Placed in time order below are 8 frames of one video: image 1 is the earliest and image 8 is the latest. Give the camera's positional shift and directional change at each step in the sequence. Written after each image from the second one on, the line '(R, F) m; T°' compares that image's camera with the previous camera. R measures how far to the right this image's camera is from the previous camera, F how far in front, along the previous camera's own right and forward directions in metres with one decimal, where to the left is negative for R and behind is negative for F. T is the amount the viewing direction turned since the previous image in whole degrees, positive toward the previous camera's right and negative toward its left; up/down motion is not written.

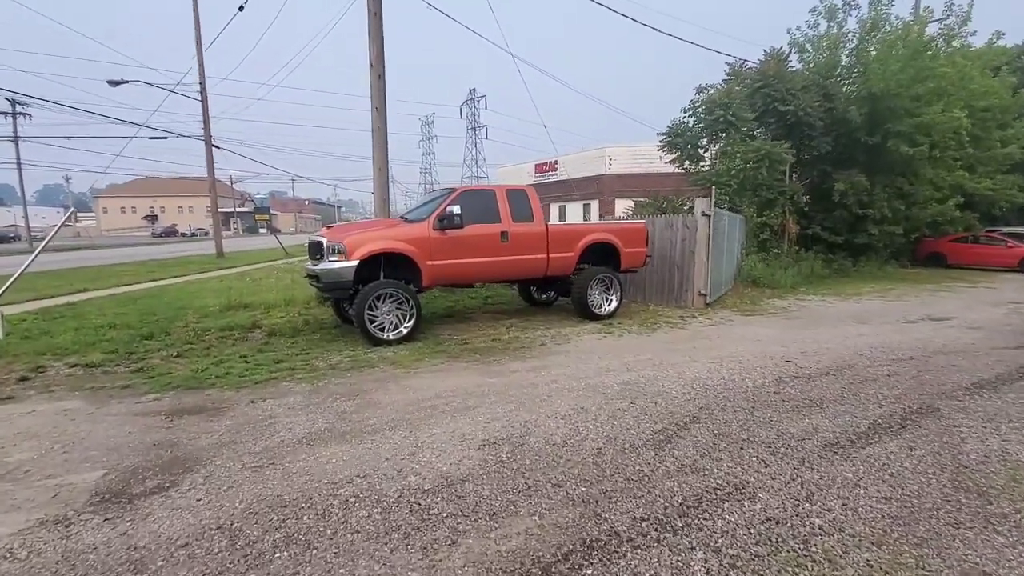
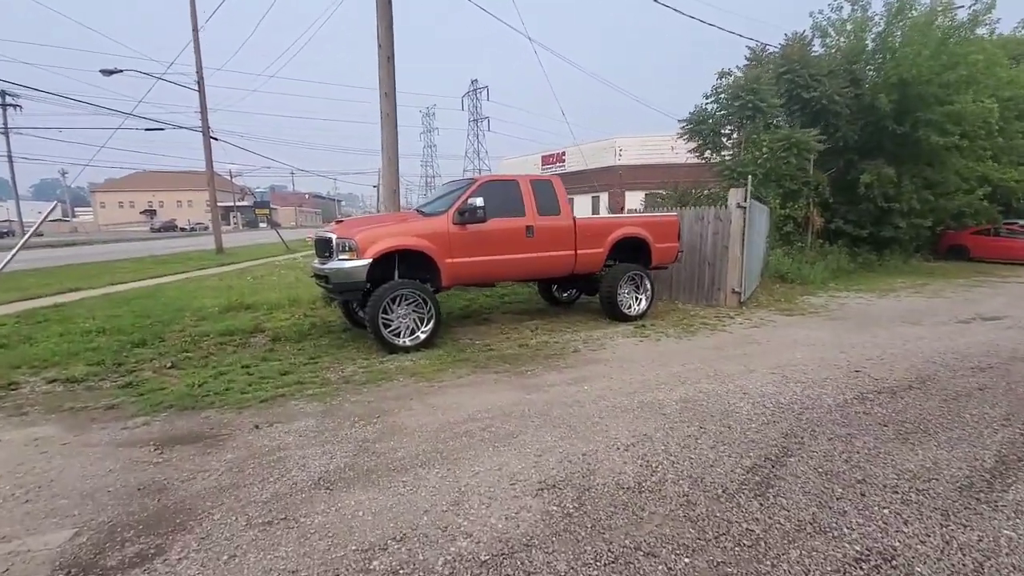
(-0.3, +0.7) m; 0°
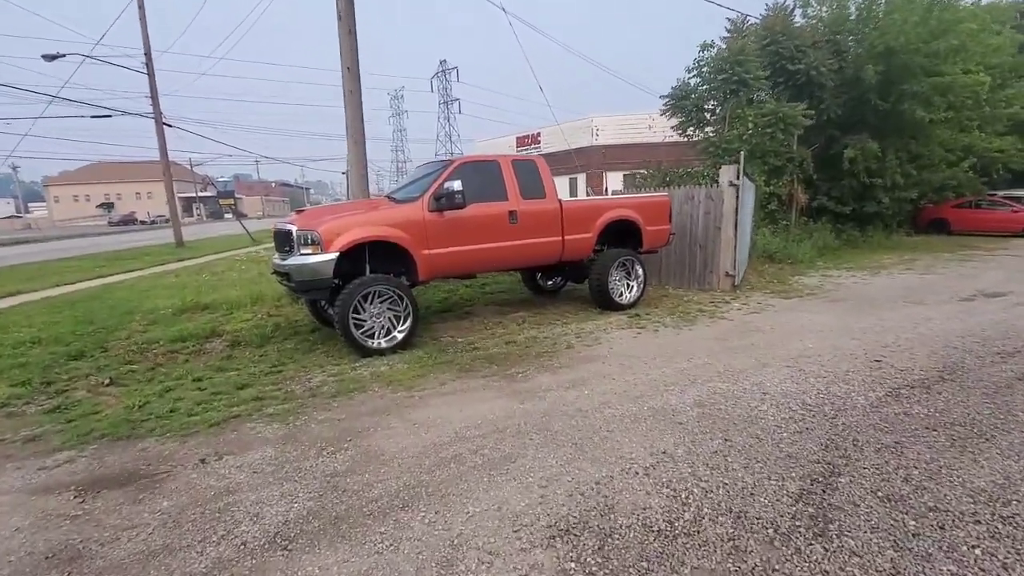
(-0.1, +0.6) m; +3°
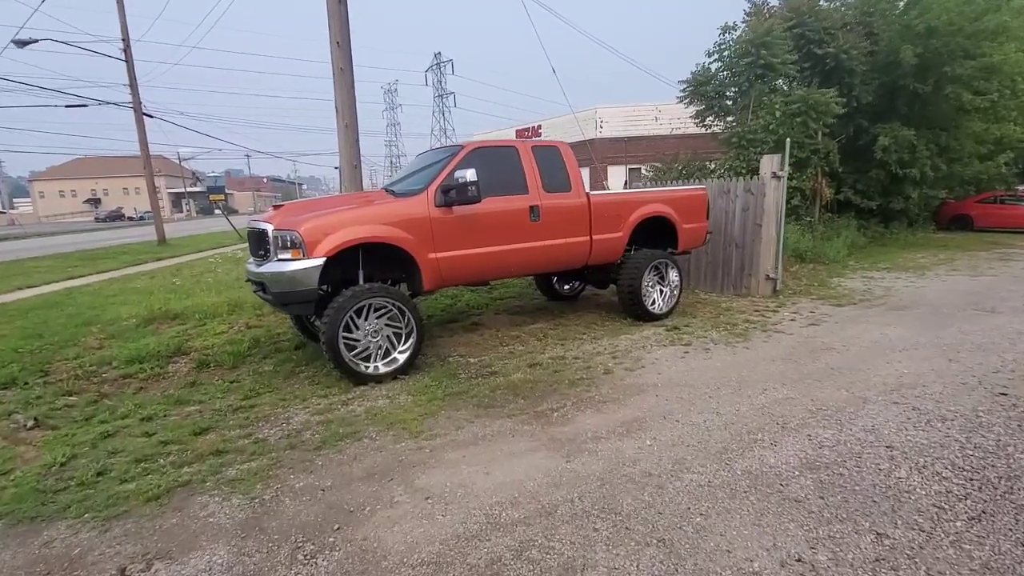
(-0.3, +1.0) m; +1°
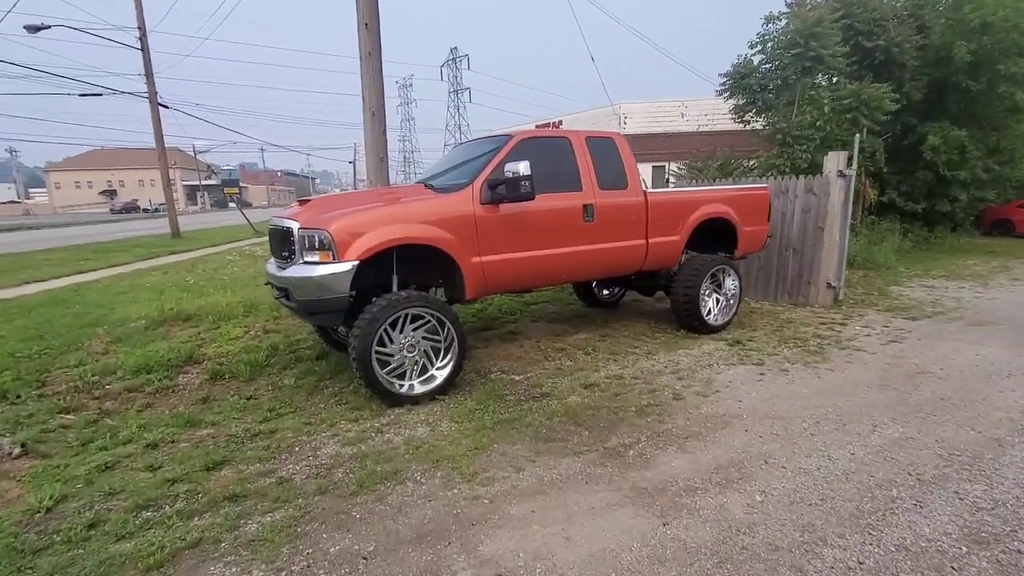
(-0.4, +0.6) m; -1°
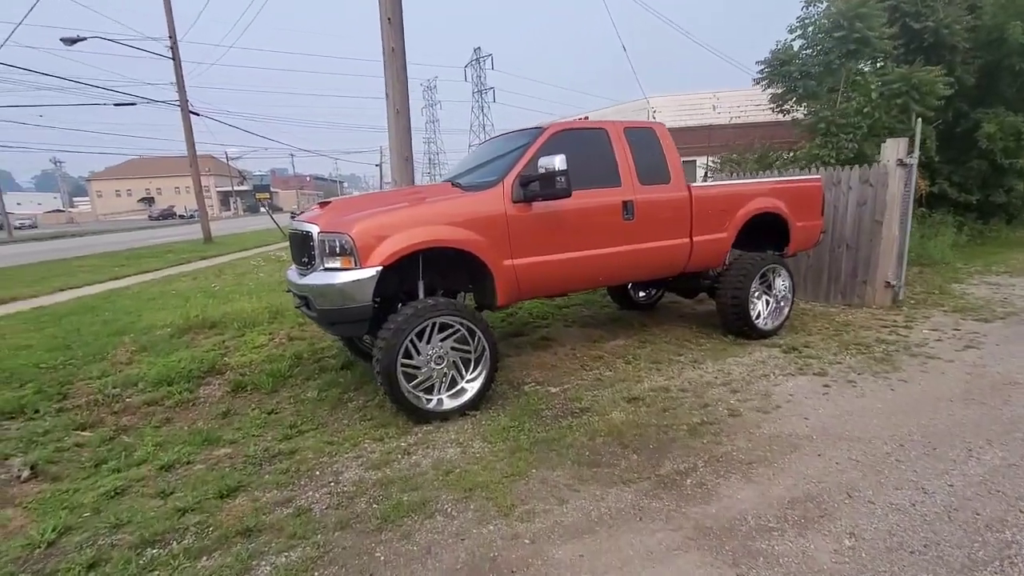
(-0.1, +0.3) m; -3°
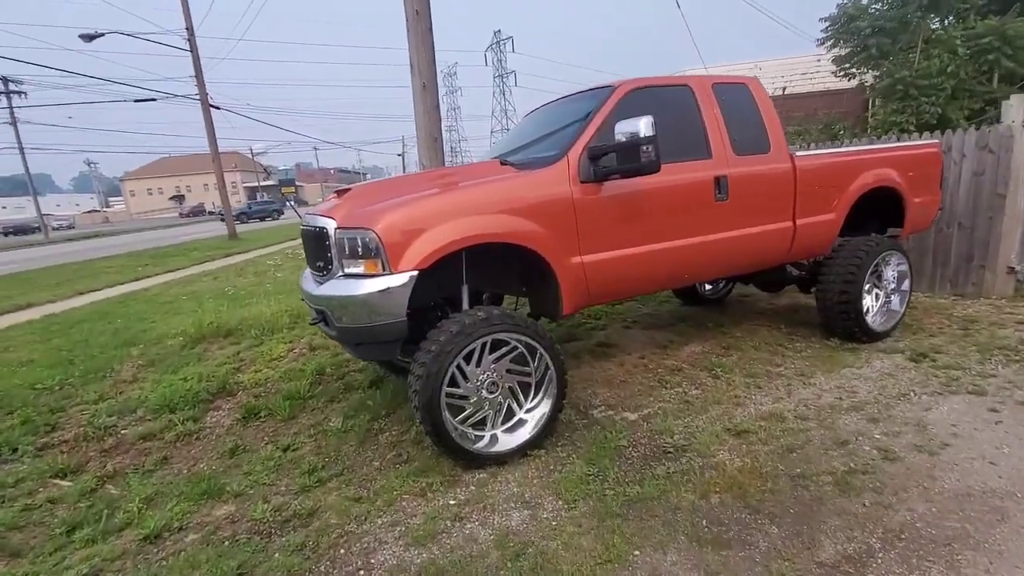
(-0.3, +0.8) m; -3°
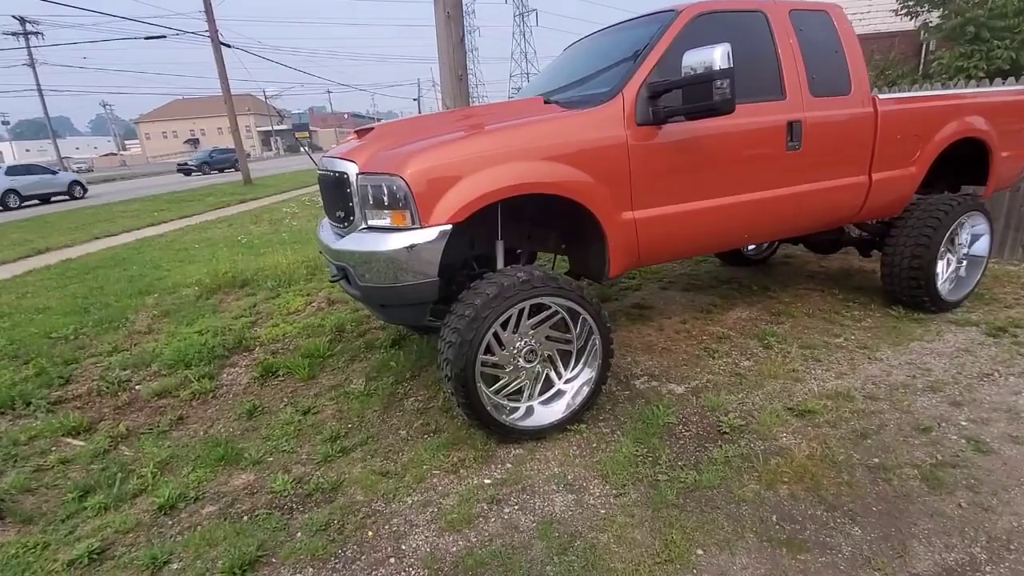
(-0.1, +0.3) m; -2°
